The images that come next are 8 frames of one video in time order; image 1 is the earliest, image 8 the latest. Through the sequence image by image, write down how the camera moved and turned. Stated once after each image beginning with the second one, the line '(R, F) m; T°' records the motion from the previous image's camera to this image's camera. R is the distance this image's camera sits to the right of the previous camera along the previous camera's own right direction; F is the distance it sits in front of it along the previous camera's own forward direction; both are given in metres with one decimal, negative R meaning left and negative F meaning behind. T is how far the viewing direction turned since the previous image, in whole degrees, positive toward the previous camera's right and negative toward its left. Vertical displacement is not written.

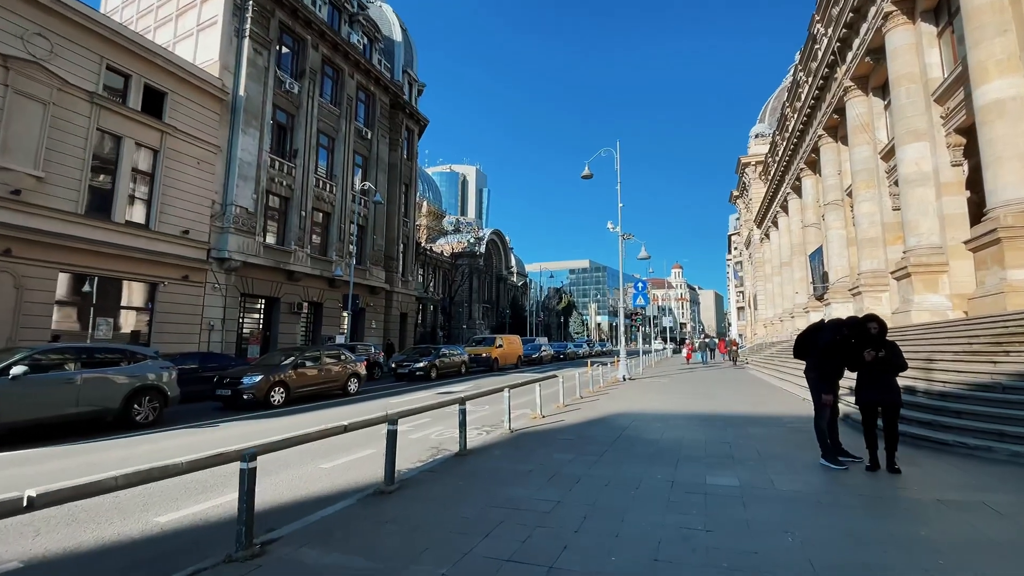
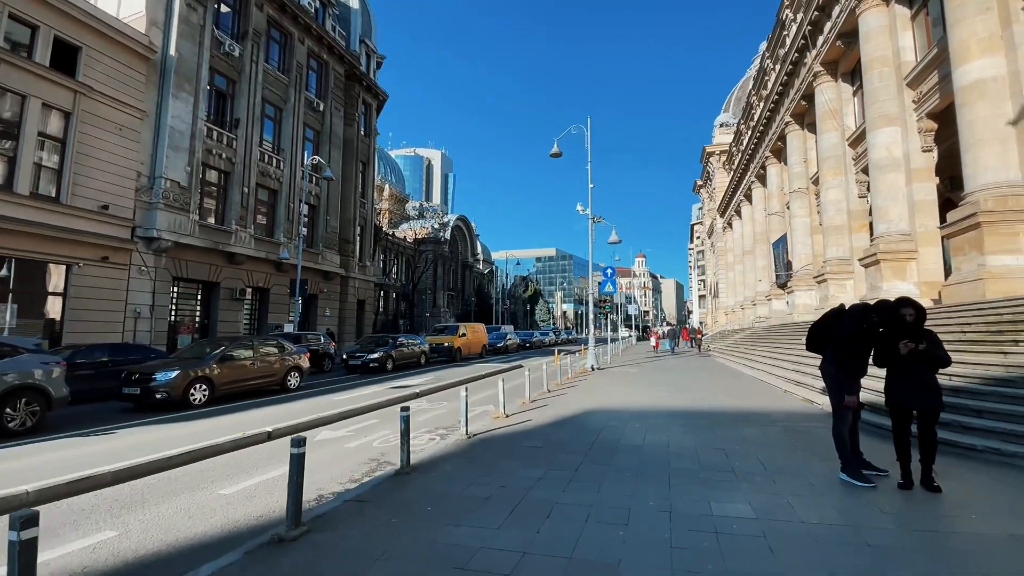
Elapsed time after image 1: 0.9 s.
(+0.1, +1.2) m; +4°
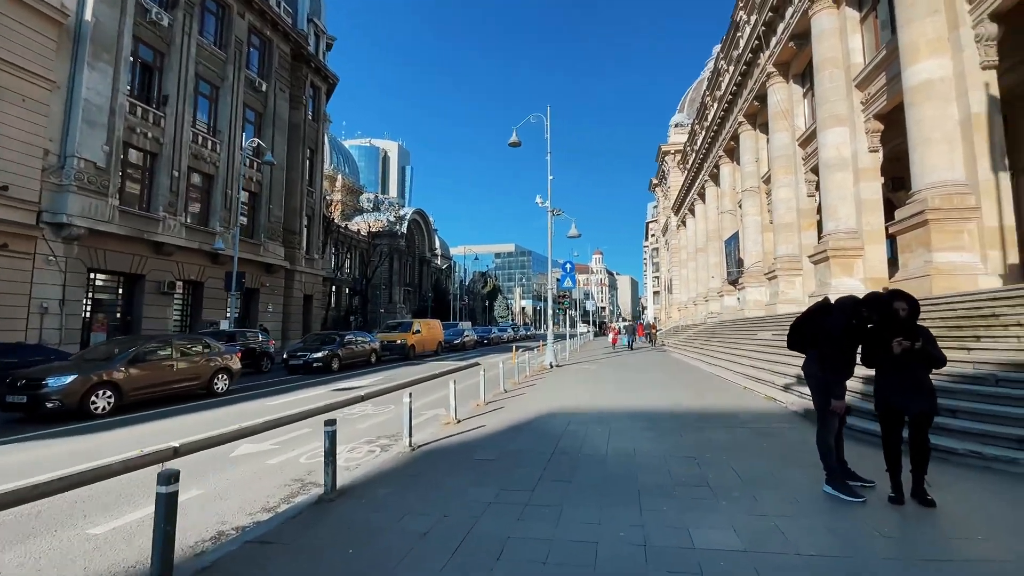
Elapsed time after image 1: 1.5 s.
(+0.1, +0.7) m; +5°
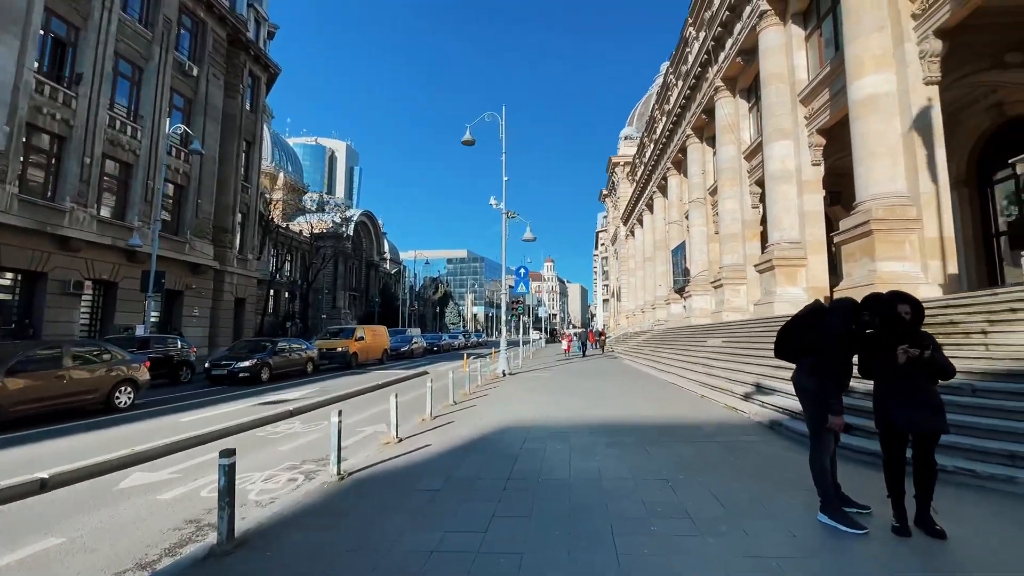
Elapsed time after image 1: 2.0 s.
(0.0, +0.7) m; +6°
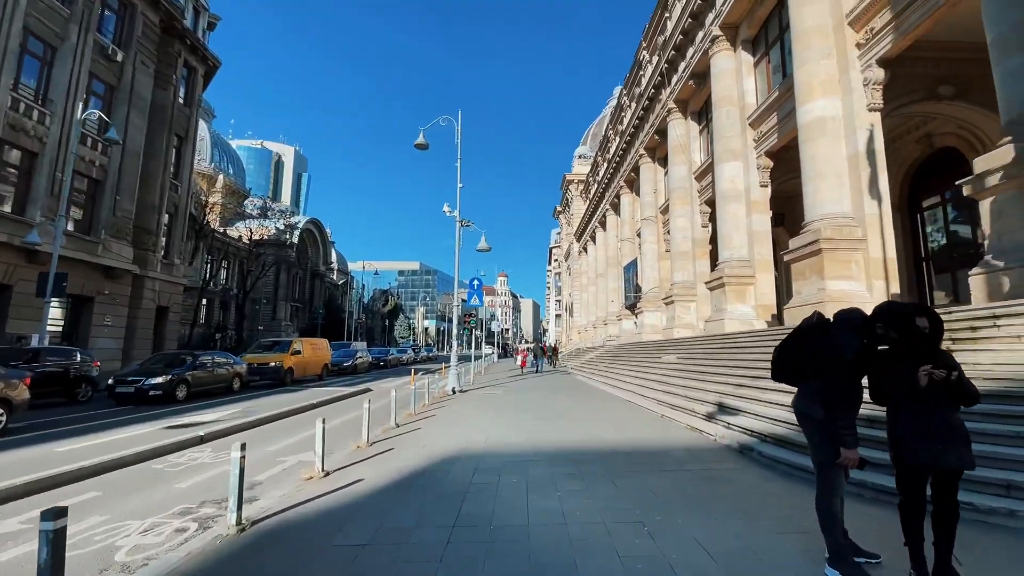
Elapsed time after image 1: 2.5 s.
(0.0, +0.7) m; +6°
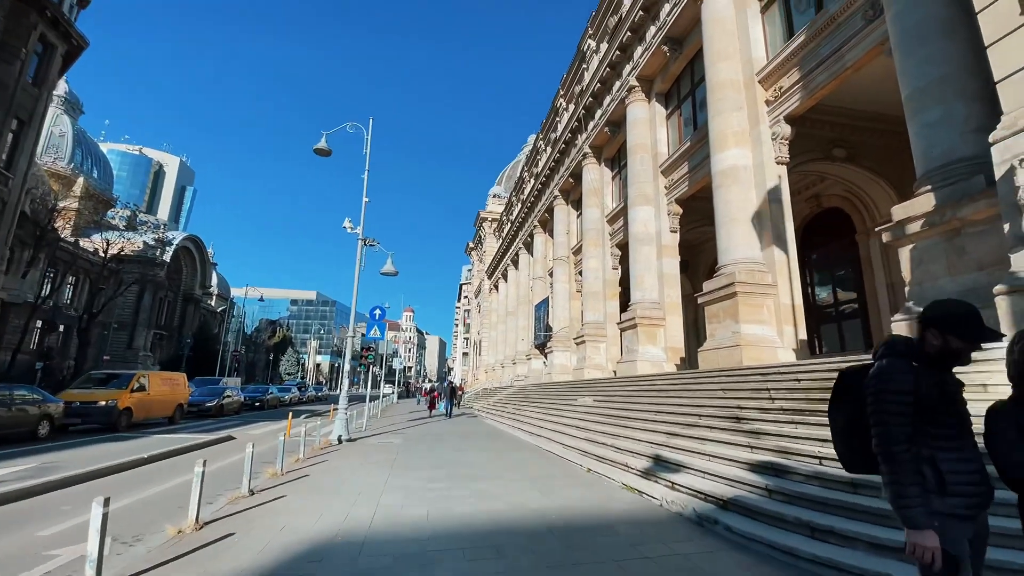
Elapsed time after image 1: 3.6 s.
(0.0, +1.4) m; +11°
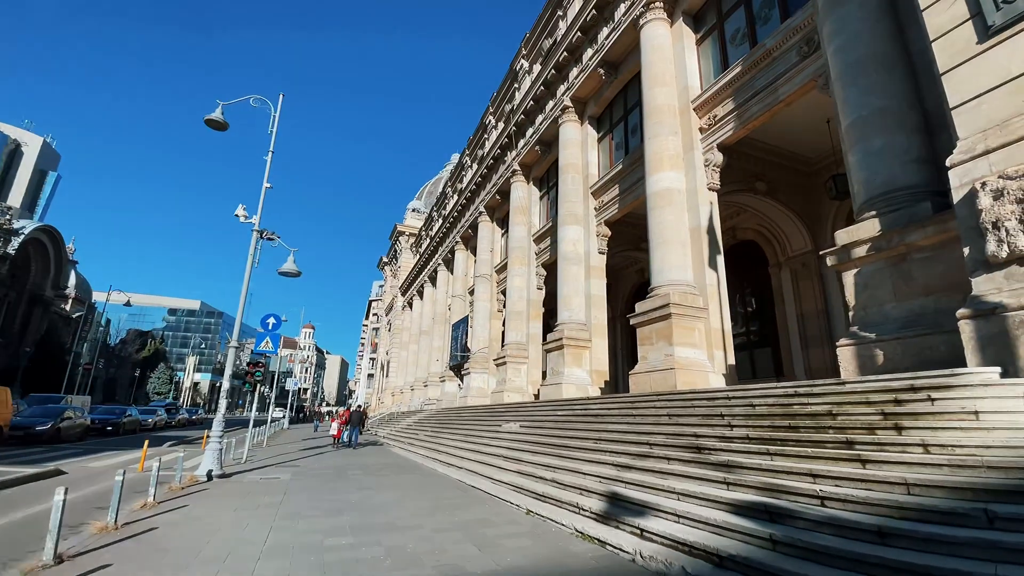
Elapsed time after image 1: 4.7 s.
(-0.3, +1.3) m; +11°
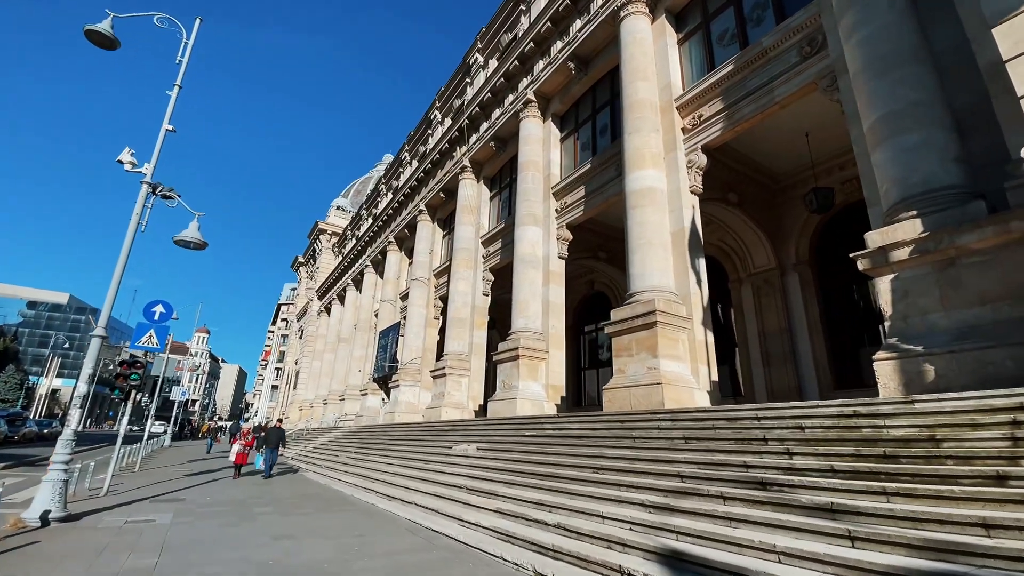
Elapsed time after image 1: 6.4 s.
(-1.0, +1.9) m; +10°
